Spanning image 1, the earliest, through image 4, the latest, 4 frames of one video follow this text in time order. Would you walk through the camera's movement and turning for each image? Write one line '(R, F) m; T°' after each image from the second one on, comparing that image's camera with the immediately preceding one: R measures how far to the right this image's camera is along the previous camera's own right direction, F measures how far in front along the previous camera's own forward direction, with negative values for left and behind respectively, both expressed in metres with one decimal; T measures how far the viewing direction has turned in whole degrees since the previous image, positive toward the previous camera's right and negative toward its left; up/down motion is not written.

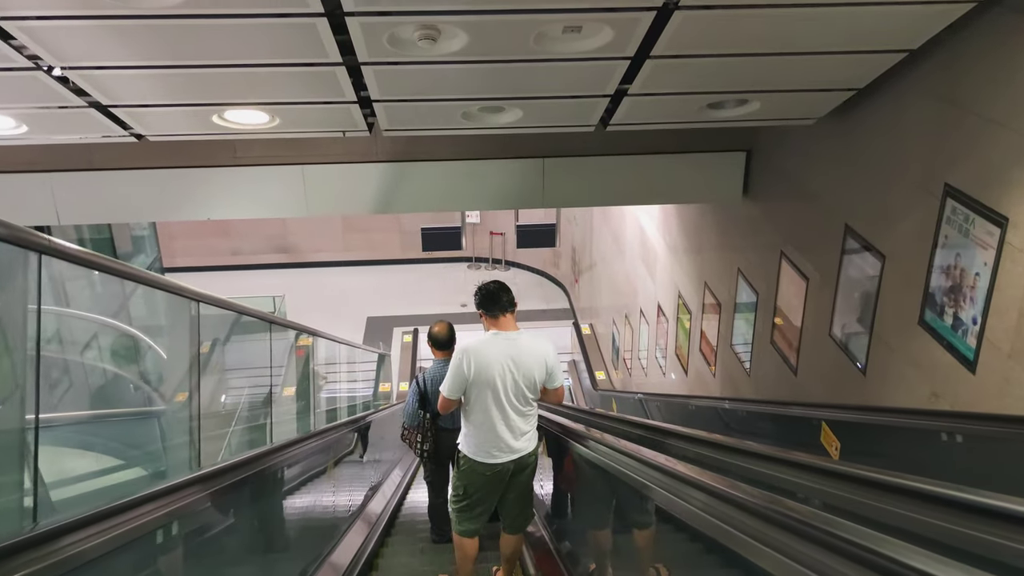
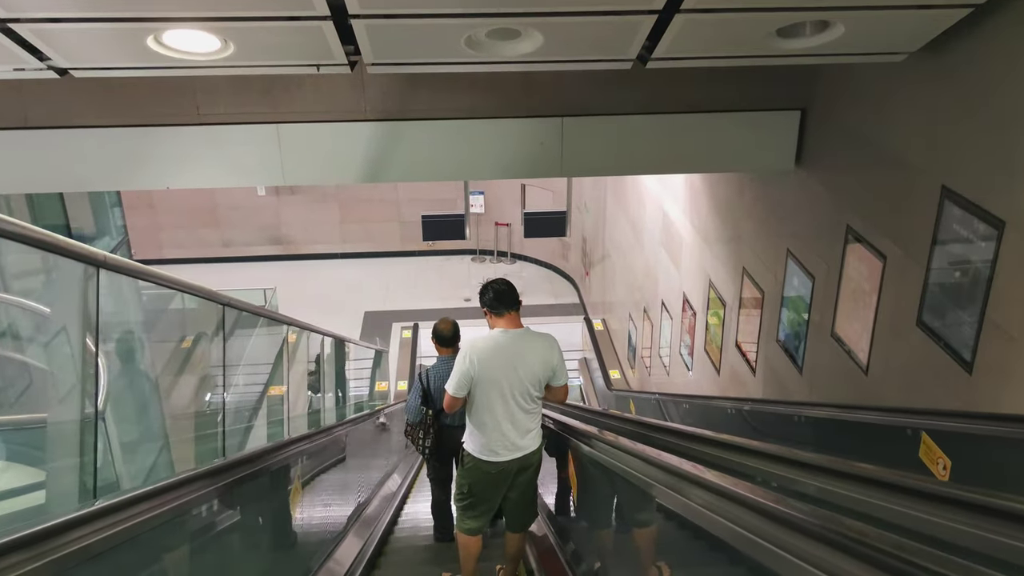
(0.0, +0.7) m; 0°
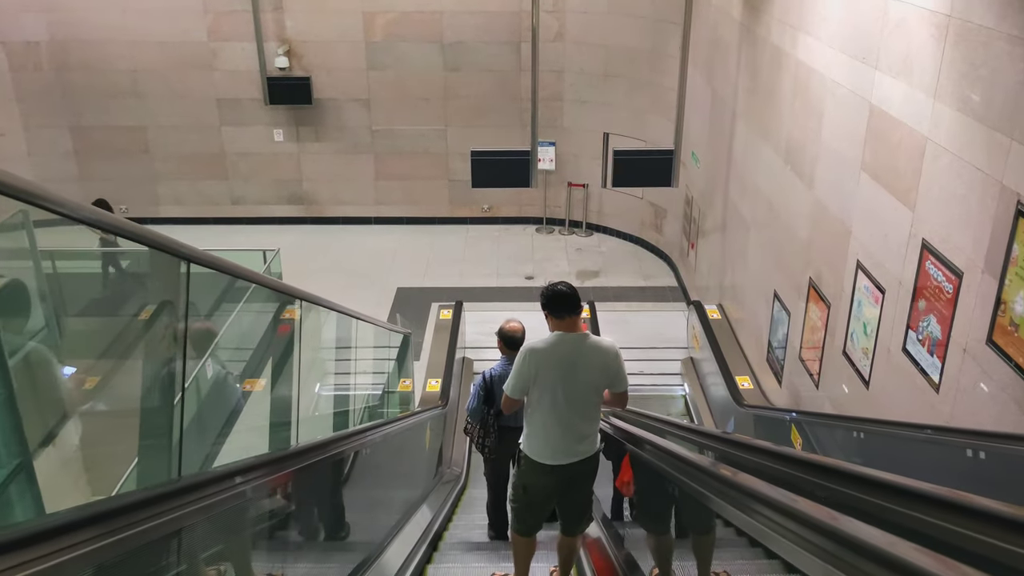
(-0.2, +2.8) m; -4°
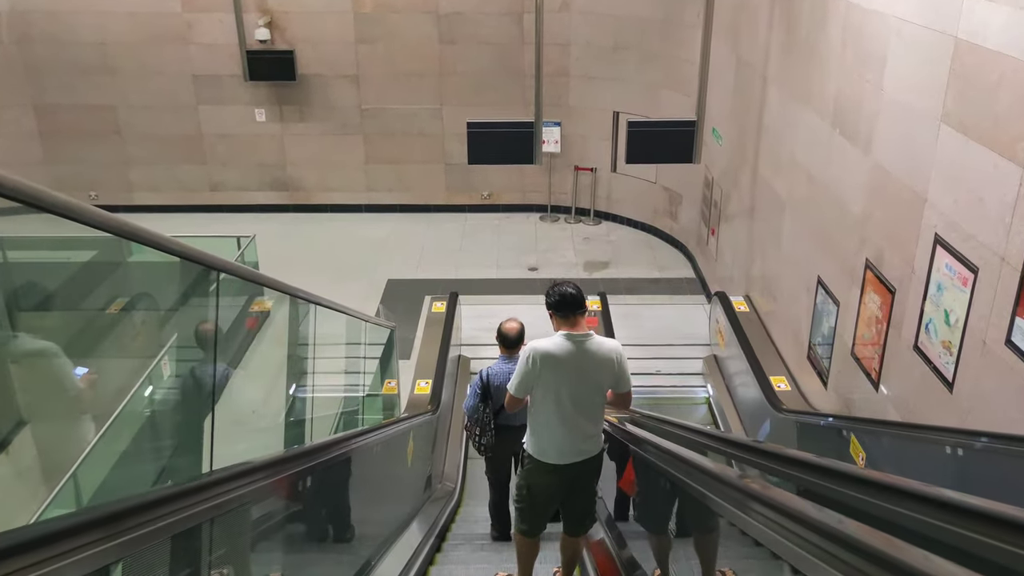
(0.0, +0.8) m; 0°
